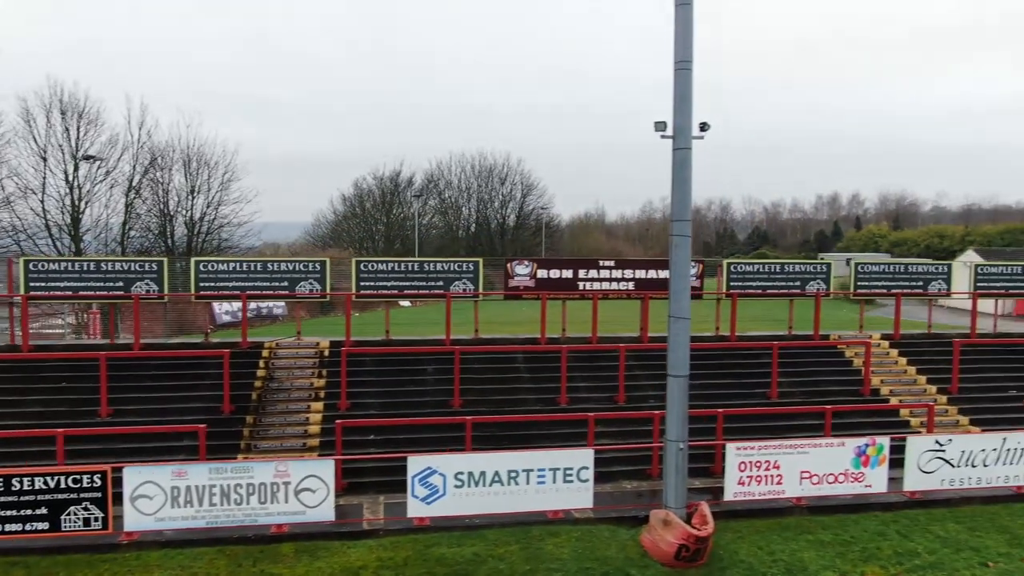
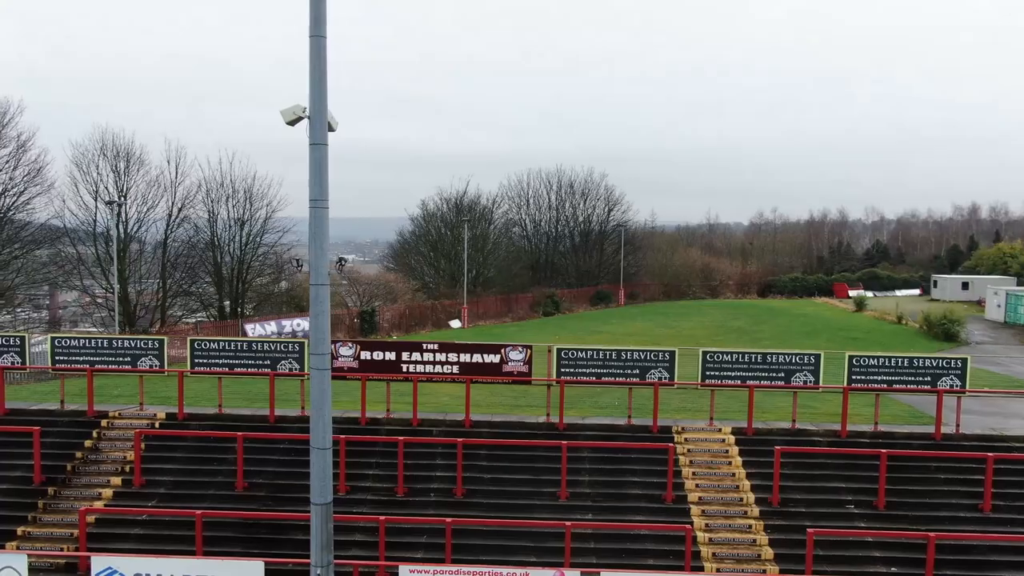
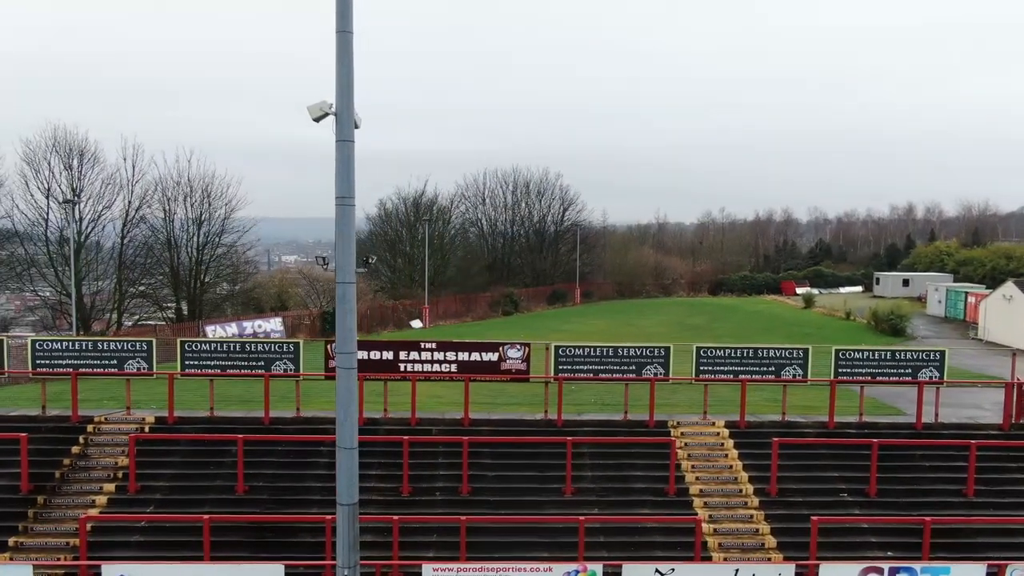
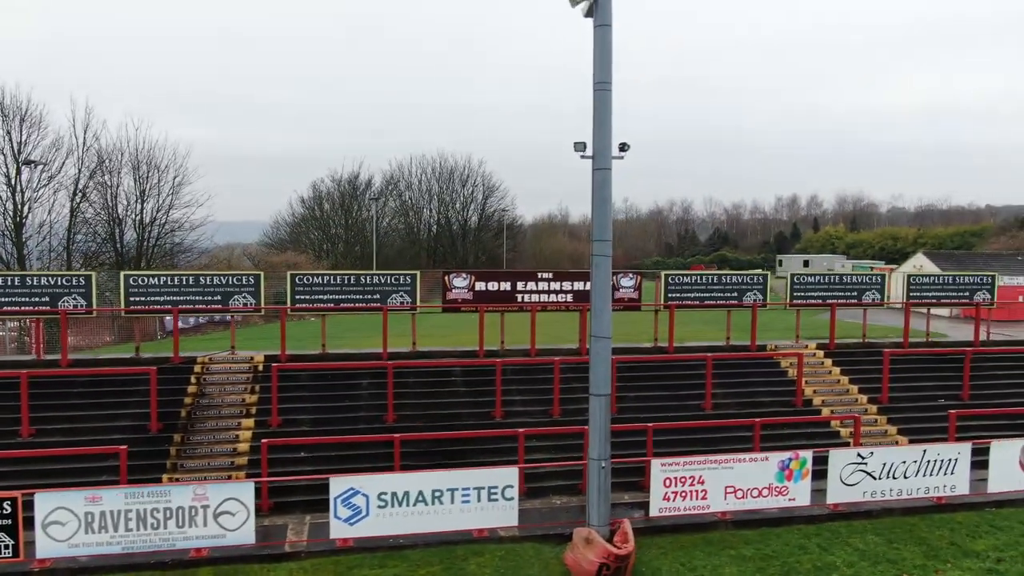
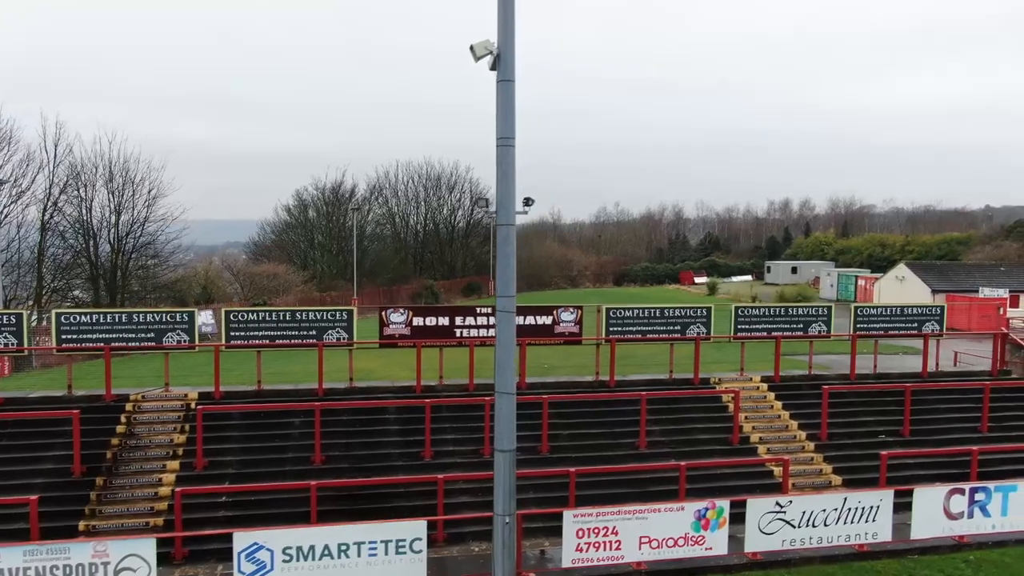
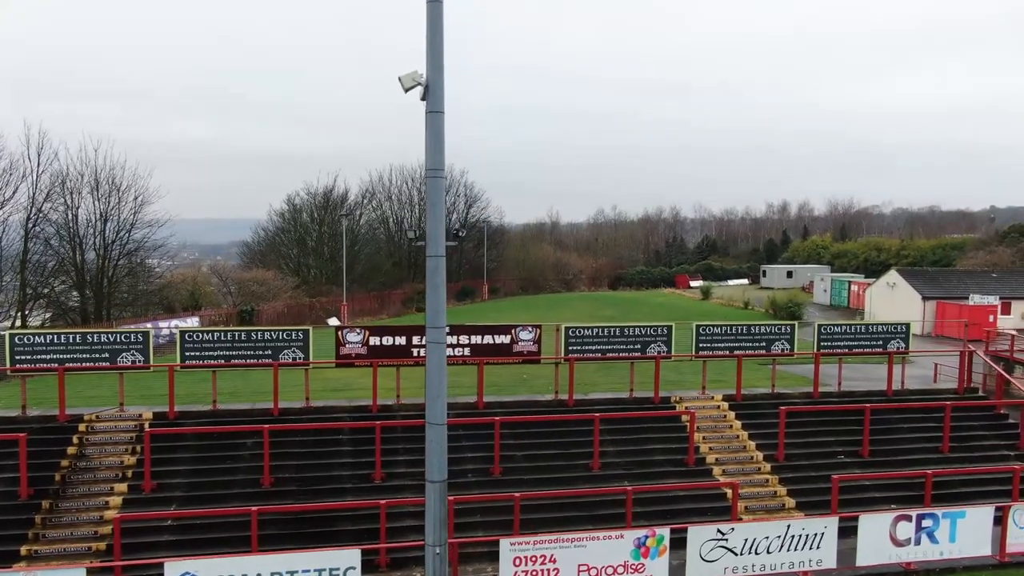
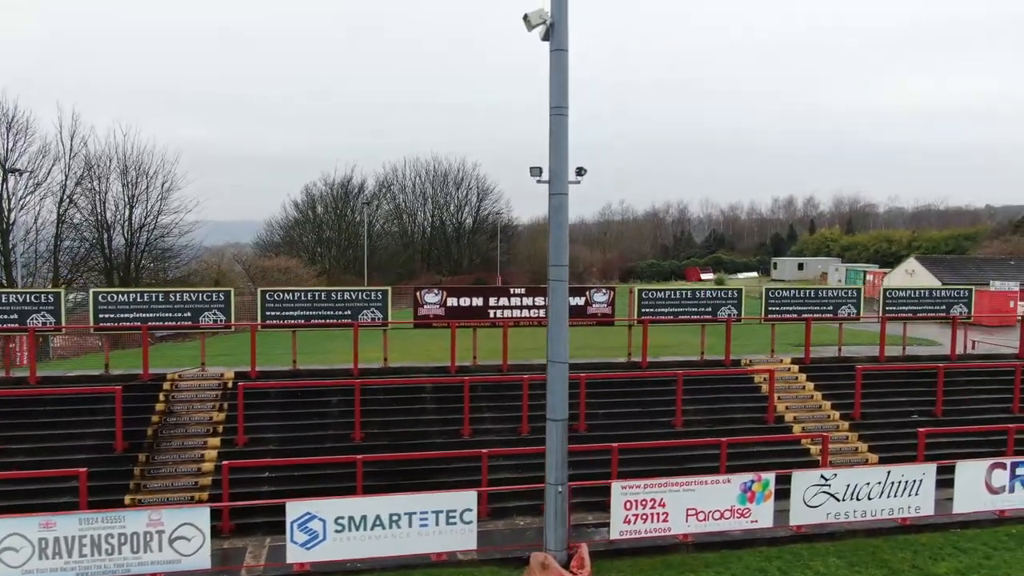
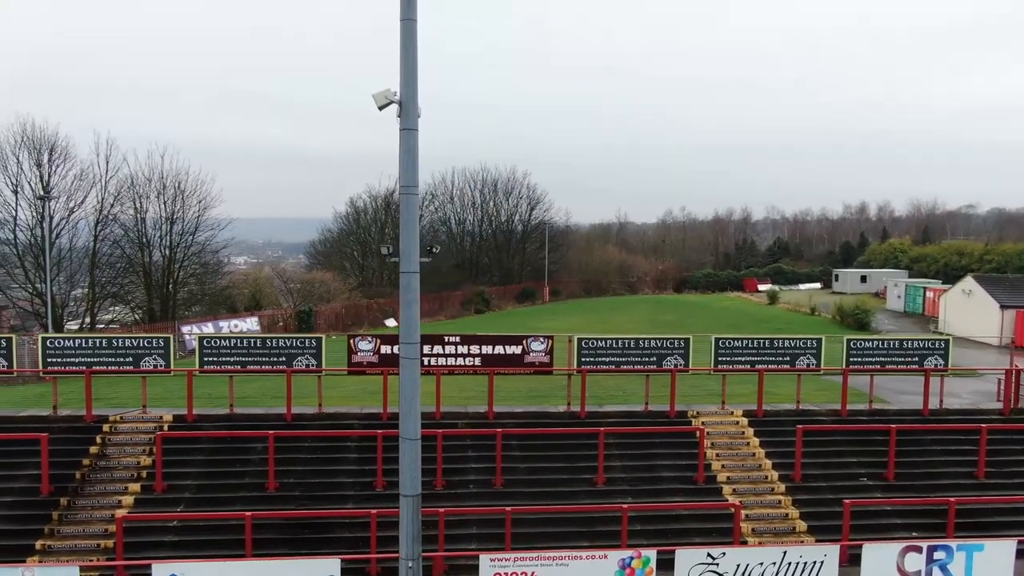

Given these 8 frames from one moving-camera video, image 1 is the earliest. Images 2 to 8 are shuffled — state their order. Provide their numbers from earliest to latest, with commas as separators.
4, 7, 5, 6, 8, 3, 2
